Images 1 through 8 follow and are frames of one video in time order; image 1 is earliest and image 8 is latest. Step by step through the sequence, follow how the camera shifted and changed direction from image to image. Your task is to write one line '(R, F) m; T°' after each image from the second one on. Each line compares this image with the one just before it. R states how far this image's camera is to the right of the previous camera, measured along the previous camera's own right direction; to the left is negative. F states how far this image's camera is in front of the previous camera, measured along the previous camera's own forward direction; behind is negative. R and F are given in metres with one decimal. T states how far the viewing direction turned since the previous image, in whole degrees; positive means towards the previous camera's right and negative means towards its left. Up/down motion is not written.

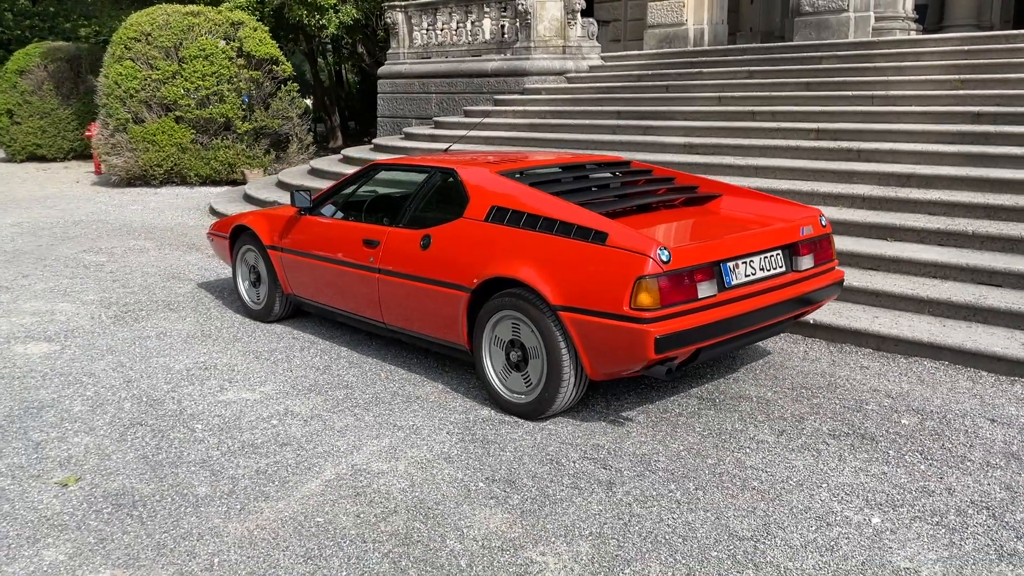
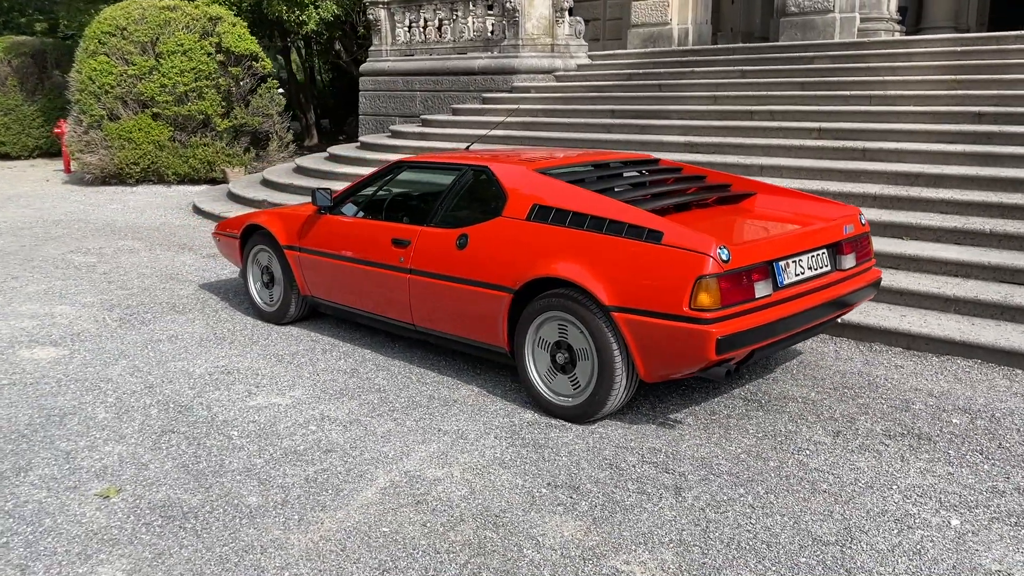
(-0.4, +0.1) m; +2°
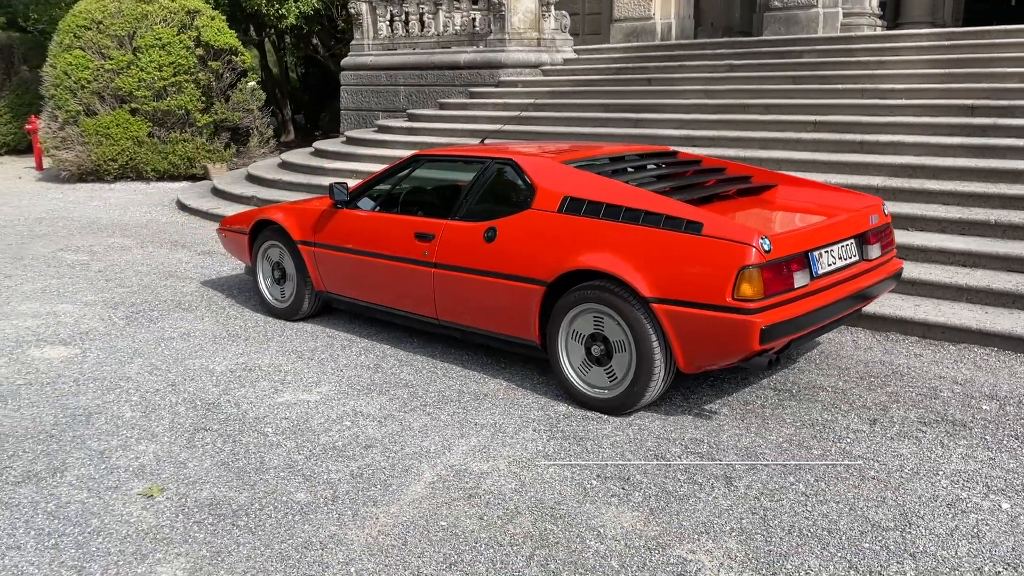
(-0.3, 0.0) m; +2°
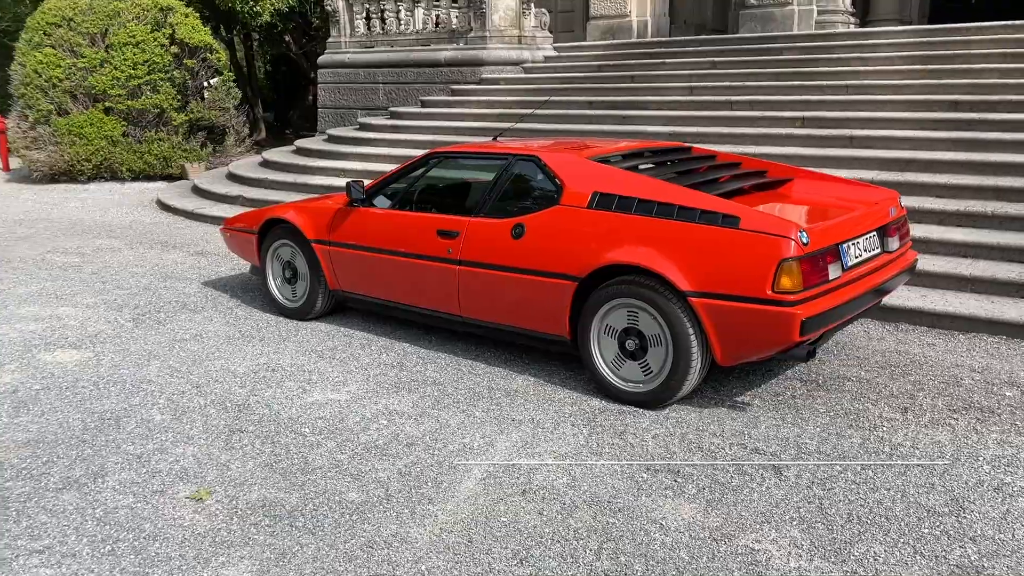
(-0.3, 0.0) m; +2°
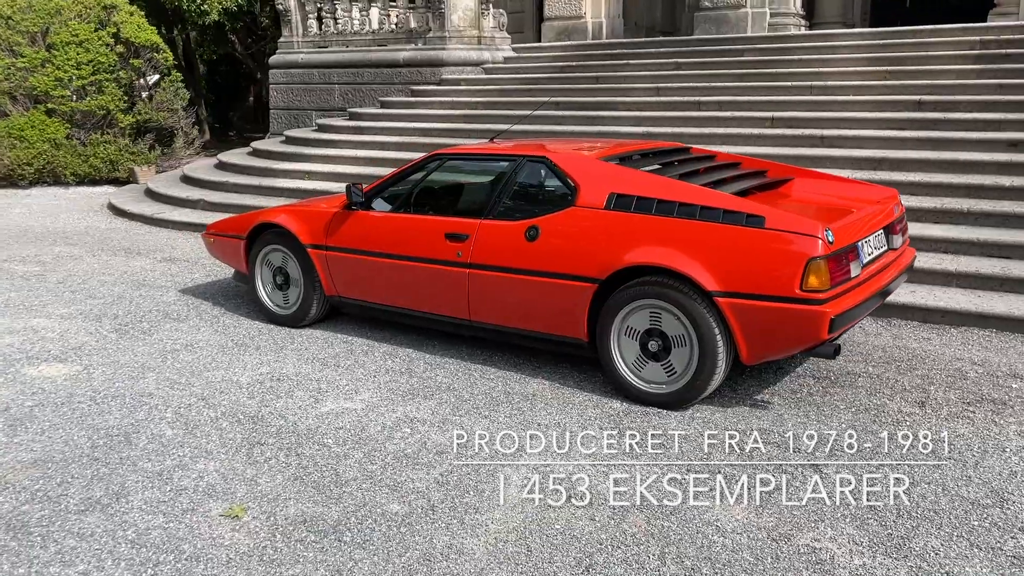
(-0.4, +0.1) m; +4°
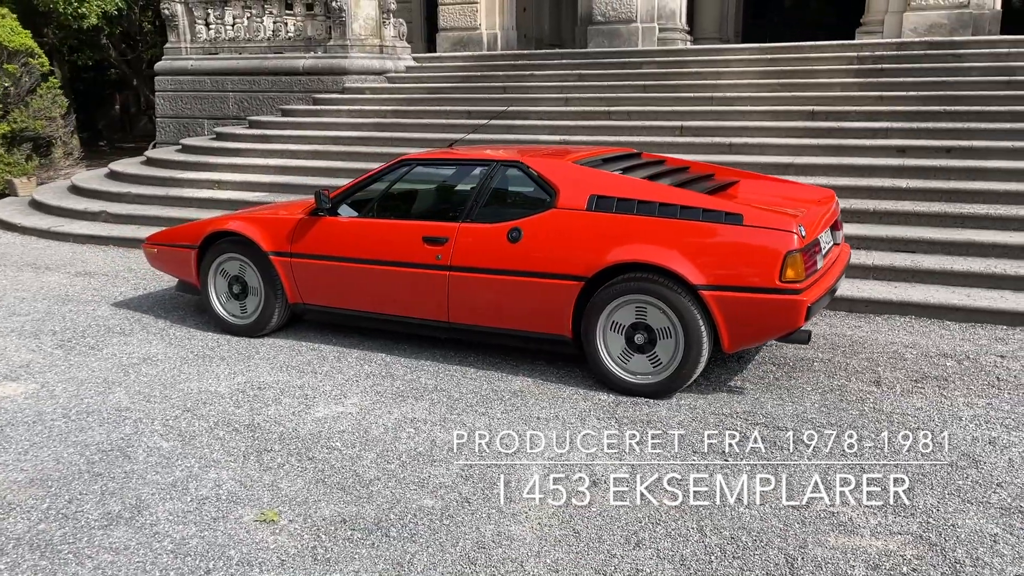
(-0.6, -0.1) m; +9°
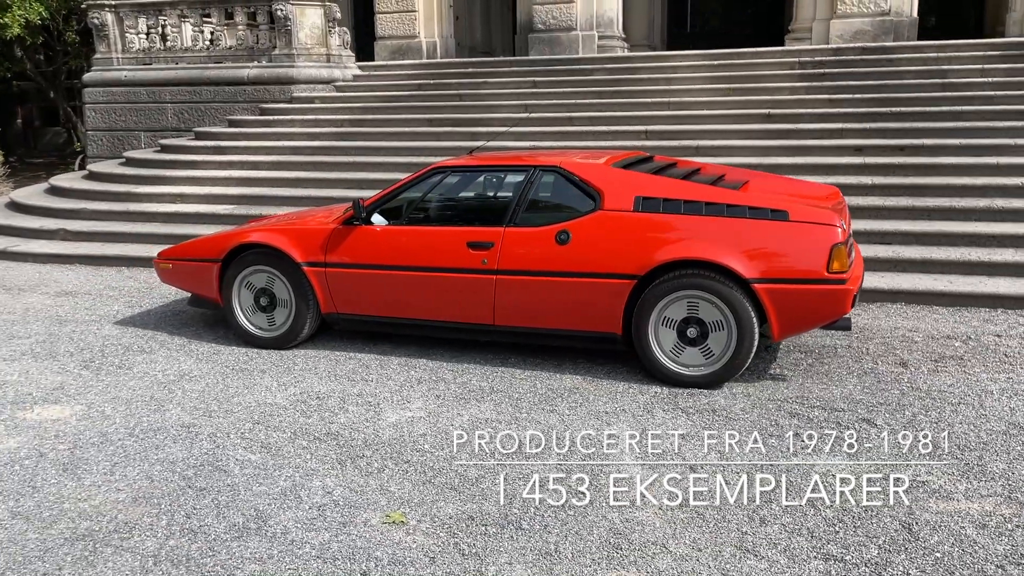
(-0.8, -0.1) m; +6°
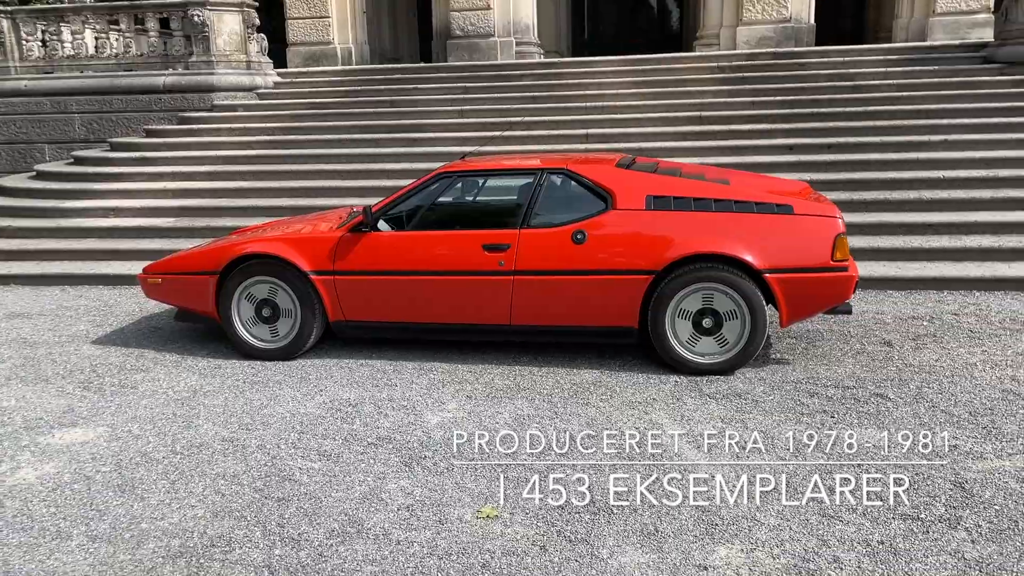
(-0.8, -0.1) m; +8°
